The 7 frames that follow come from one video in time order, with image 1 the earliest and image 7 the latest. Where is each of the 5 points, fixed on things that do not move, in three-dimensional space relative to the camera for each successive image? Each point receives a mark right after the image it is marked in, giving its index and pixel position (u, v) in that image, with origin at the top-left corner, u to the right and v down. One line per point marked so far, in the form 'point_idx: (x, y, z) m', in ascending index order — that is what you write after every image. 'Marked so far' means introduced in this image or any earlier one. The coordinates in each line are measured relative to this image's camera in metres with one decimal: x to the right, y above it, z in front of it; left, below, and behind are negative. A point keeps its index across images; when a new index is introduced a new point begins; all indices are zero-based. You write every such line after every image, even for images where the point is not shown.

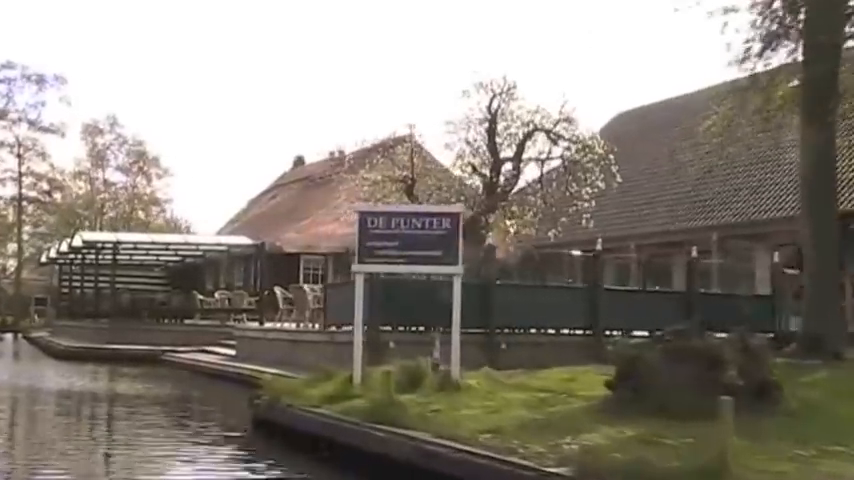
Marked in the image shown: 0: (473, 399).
0: (+0.3, -1.1, +9.9) m
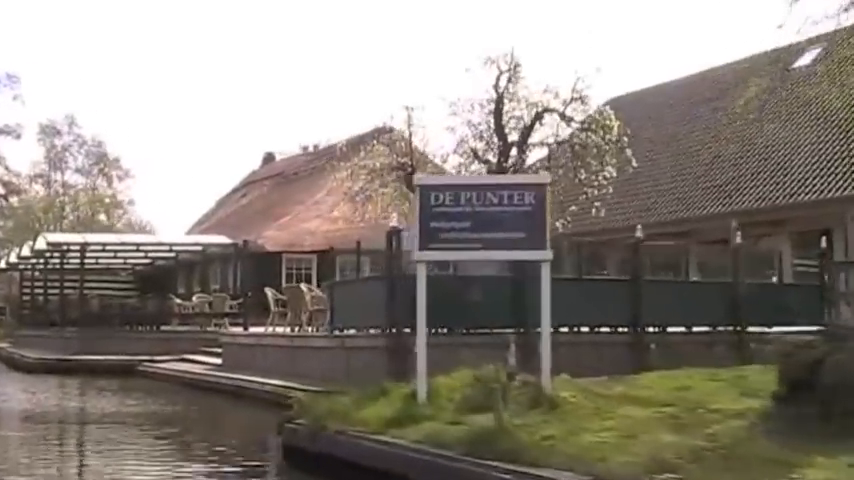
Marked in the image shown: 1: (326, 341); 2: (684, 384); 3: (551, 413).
0: (+0.9, -1.0, +7.7) m
1: (-1.1, -1.1, +16.4) m
2: (+1.7, -1.0, +9.7) m
3: (+0.7, -1.0, +8.2) m
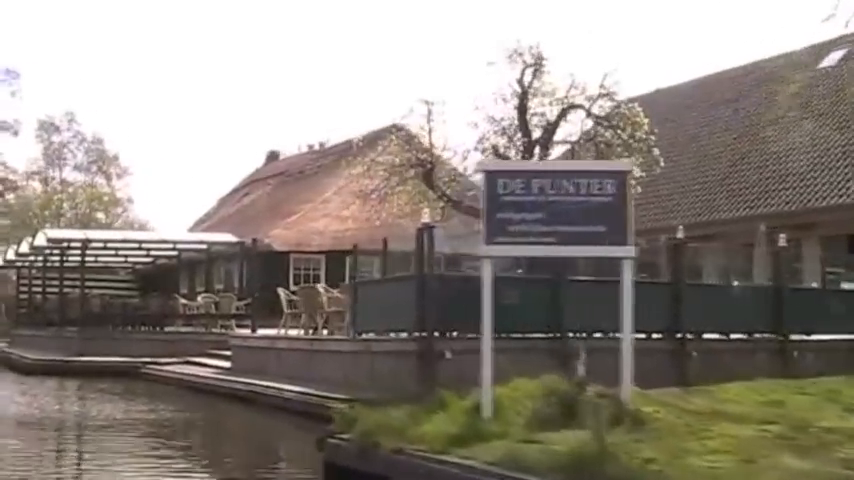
0: (+1.2, -0.9, +6.7) m
1: (-0.8, -1.1, +15.4) m
2: (+2.0, -0.9, +8.7) m
3: (+1.0, -0.9, +7.2) m
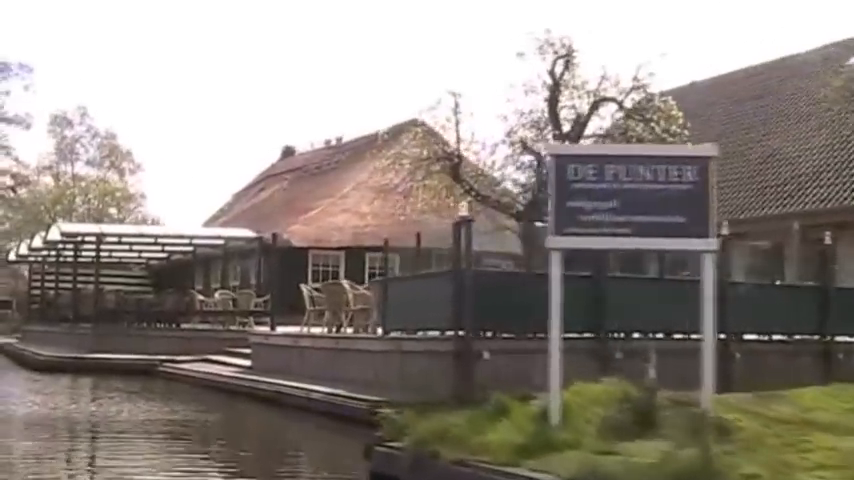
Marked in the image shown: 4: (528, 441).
0: (+1.5, -0.9, +6.0) m
1: (-0.5, -1.0, +14.7) m
2: (+2.3, -0.9, +8.1) m
3: (+1.3, -0.9, +6.5) m
4: (+0.4, -0.9, +6.6) m
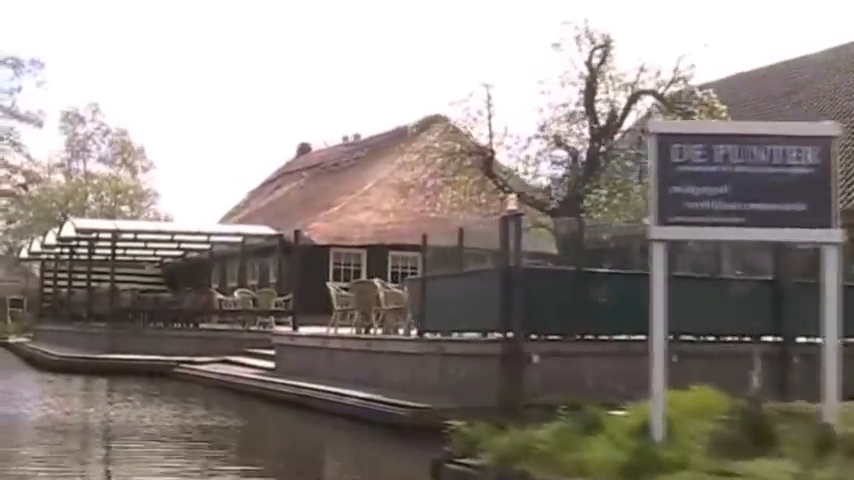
0: (+1.8, -0.9, +5.2) m
1: (-0.1, -1.0, +13.9) m
2: (+2.7, -0.9, +7.2) m
3: (+1.7, -0.9, +5.7) m
4: (+0.8, -0.9, +5.7) m
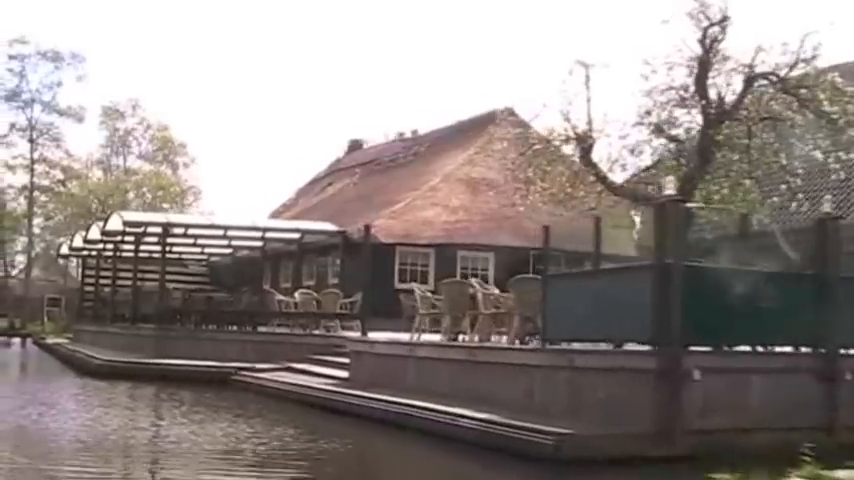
0: (+2.6, -0.8, +3.0) m
1: (+0.9, -0.9, +11.8) m
2: (+3.5, -0.8, +5.0) m
3: (+2.5, -0.8, +3.5) m
4: (+1.6, -0.8, +3.6) m
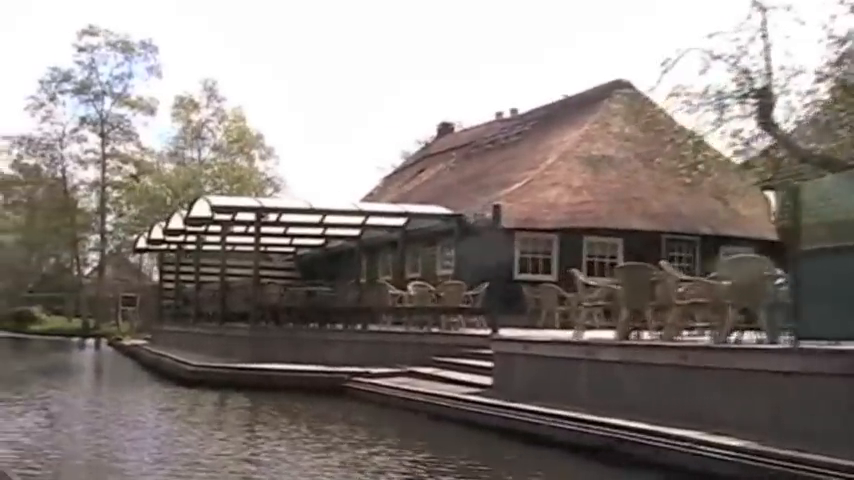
0: (+3.5, -0.6, -0.1) m
1: (+2.2, -0.7, +8.7) m
2: (+4.5, -0.6, +1.9) m
3: (+3.4, -0.6, +0.4) m
4: (+2.5, -0.6, +0.5) m
